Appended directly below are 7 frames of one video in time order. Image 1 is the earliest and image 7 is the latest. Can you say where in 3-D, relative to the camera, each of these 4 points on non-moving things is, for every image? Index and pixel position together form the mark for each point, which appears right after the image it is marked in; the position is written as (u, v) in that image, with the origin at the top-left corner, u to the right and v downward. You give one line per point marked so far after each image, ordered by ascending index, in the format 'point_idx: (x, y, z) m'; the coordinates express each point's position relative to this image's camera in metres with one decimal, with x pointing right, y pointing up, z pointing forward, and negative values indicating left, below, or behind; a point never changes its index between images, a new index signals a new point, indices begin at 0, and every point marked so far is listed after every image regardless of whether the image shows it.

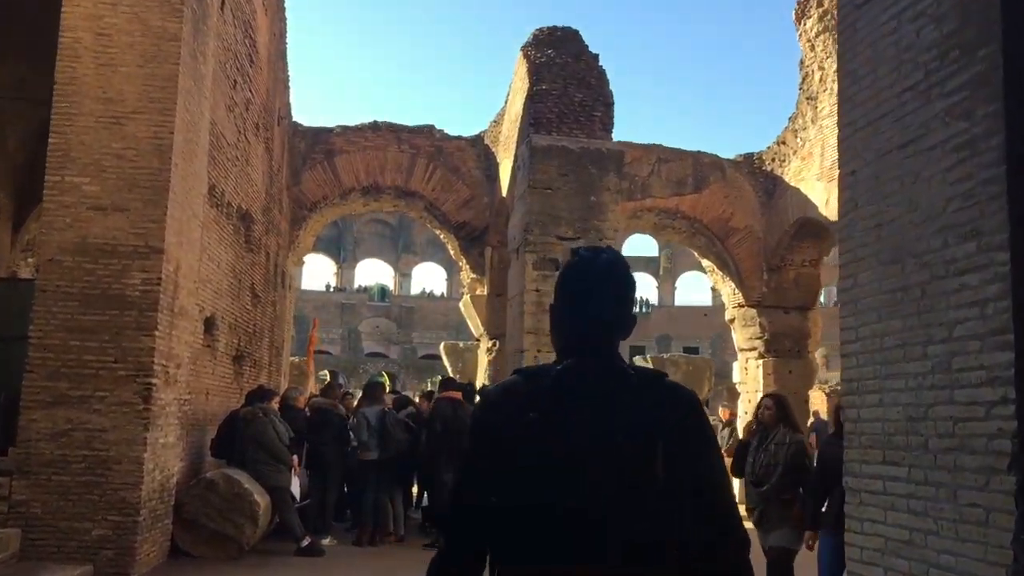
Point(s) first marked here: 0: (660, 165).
0: (+1.7, +1.5, +11.5) m
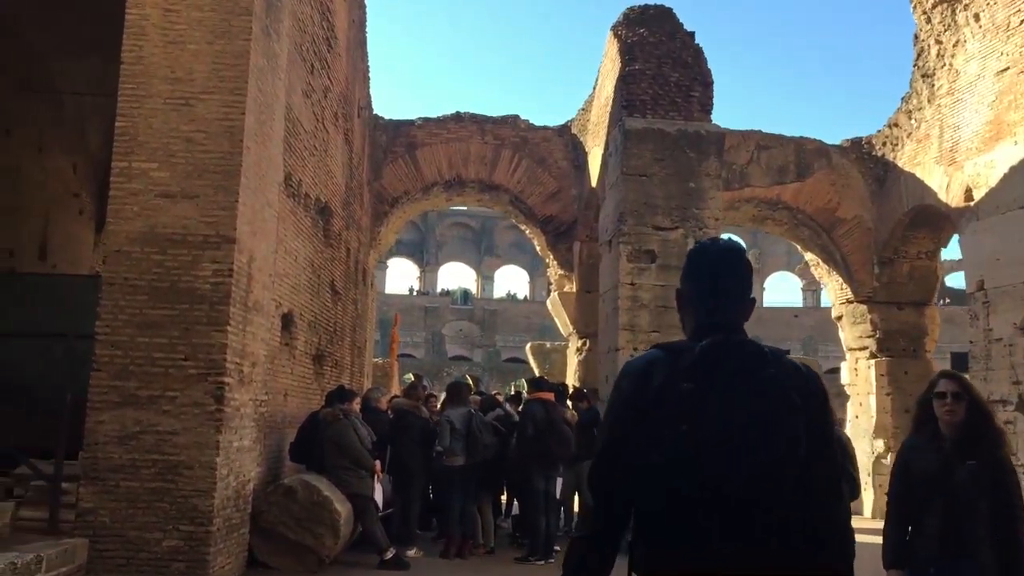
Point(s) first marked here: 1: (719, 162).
0: (+2.8, +1.5, +10.8) m
1: (+1.7, +1.0, +8.1) m
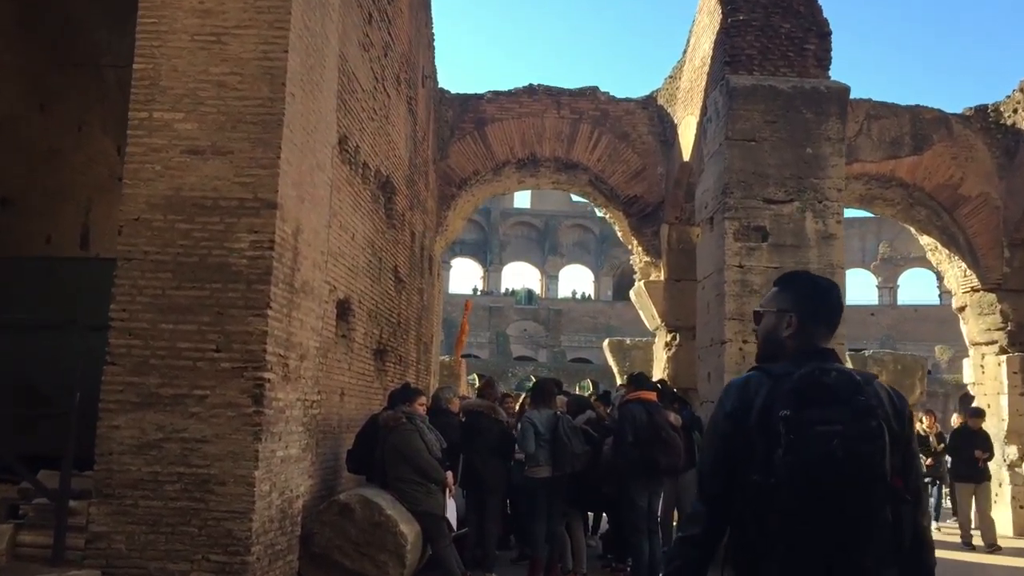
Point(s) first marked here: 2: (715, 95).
0: (+3.6, +1.6, +9.6) m
1: (+2.4, +1.2, +6.9) m
2: (+1.6, +1.5, +7.4) m
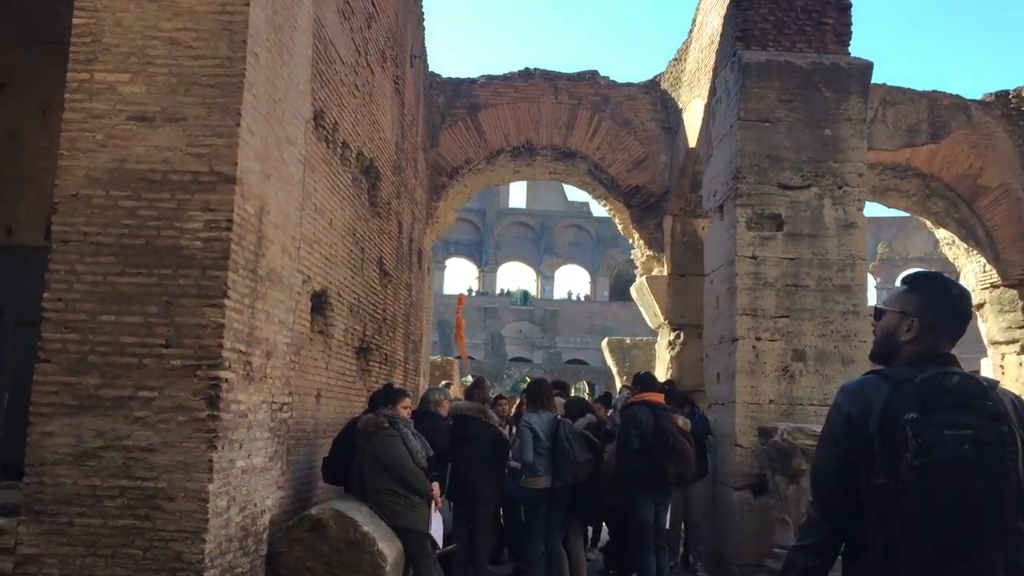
0: (+3.5, +1.7, +9.1) m
1: (+2.3, +1.2, +6.4) m
2: (+1.5, +1.5, +6.9) m
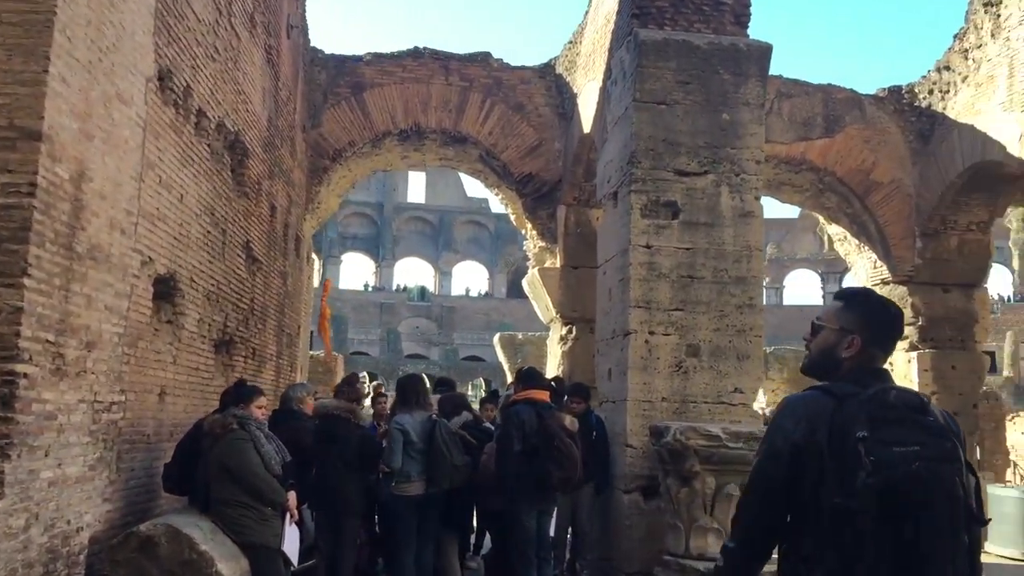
0: (+2.5, +1.7, +8.9) m
1: (+1.6, +1.3, +6.1) m
2: (+0.7, +1.6, +6.5) m
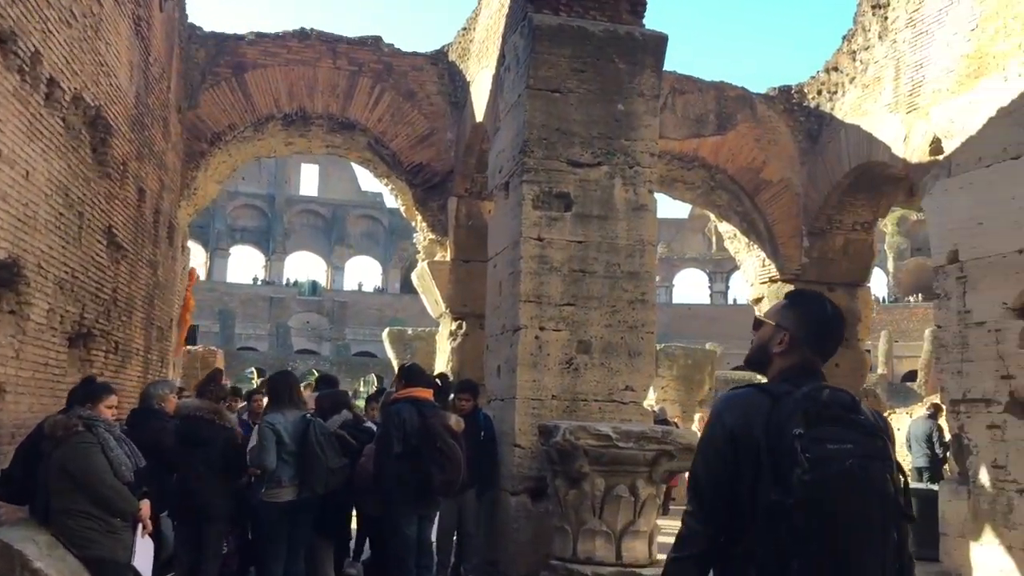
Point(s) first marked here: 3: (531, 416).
0: (+1.5, +1.8, +8.9) m
1: (+0.9, +1.3, +6.0) m
2: (0.0, +1.6, +6.3) m
3: (+0.1, -0.7, +5.5) m
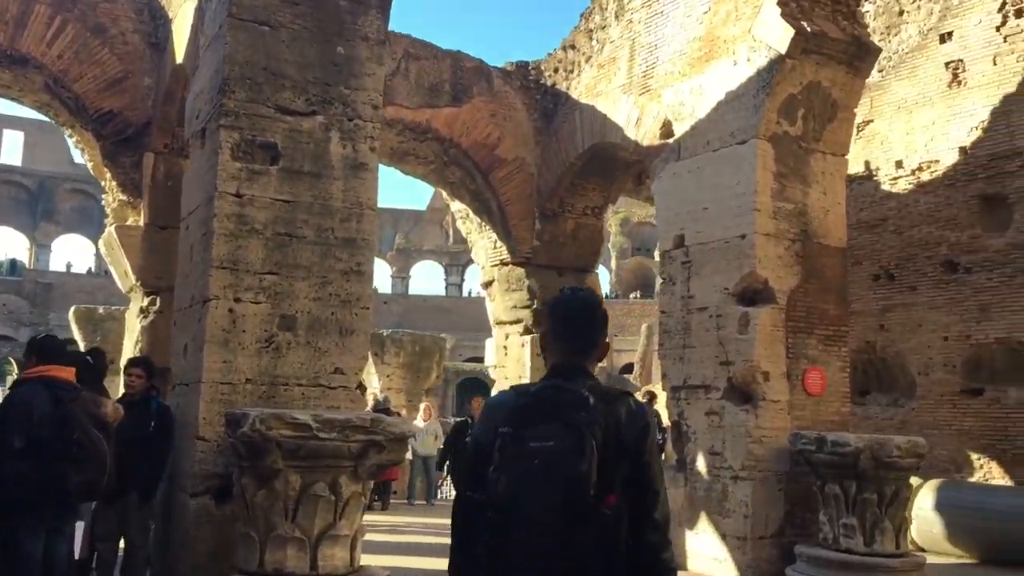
0: (-0.9, +1.9, +8.2) m
1: (-0.7, +1.5, +5.3) m
2: (-1.6, +1.8, +5.4) m
3: (-1.4, -0.6, +4.7) m
